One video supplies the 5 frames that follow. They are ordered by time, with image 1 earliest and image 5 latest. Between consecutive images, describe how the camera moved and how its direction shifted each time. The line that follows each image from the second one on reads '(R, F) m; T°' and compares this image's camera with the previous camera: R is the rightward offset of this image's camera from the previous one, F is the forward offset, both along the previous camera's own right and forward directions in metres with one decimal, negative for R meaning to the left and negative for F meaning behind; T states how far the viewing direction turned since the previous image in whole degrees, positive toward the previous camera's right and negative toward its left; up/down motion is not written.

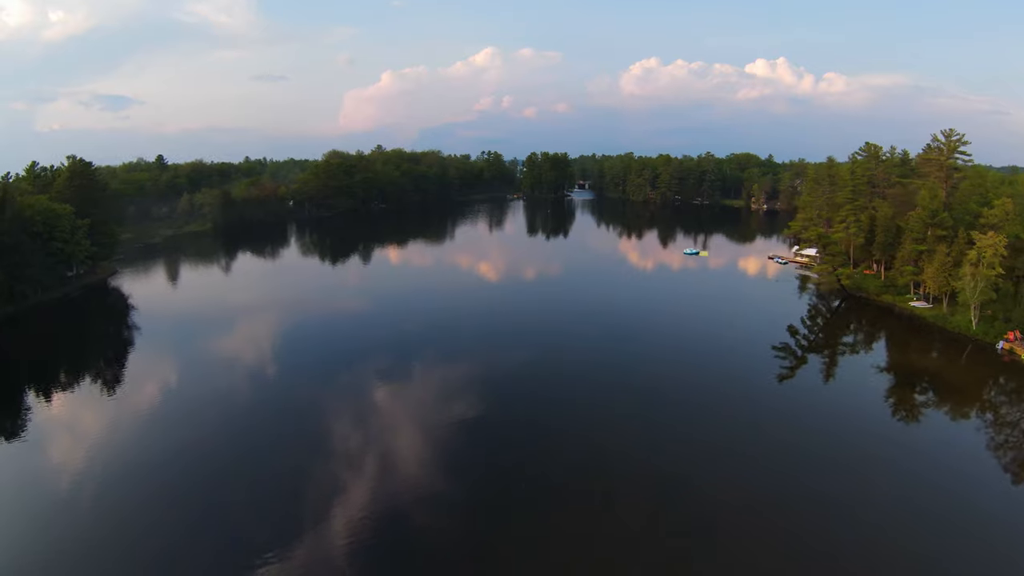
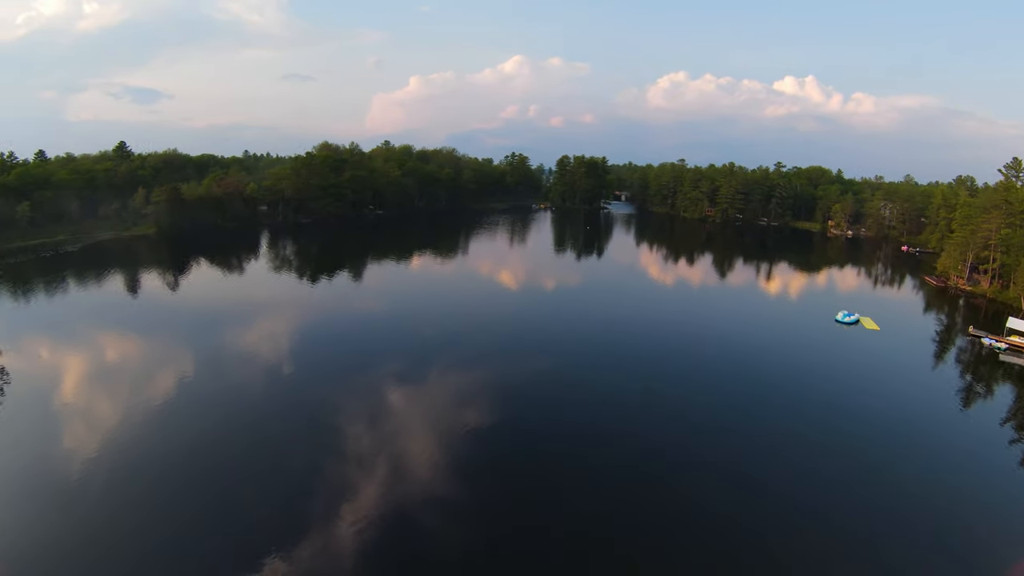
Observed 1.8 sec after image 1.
(-0.6, +0.3) m; -2°
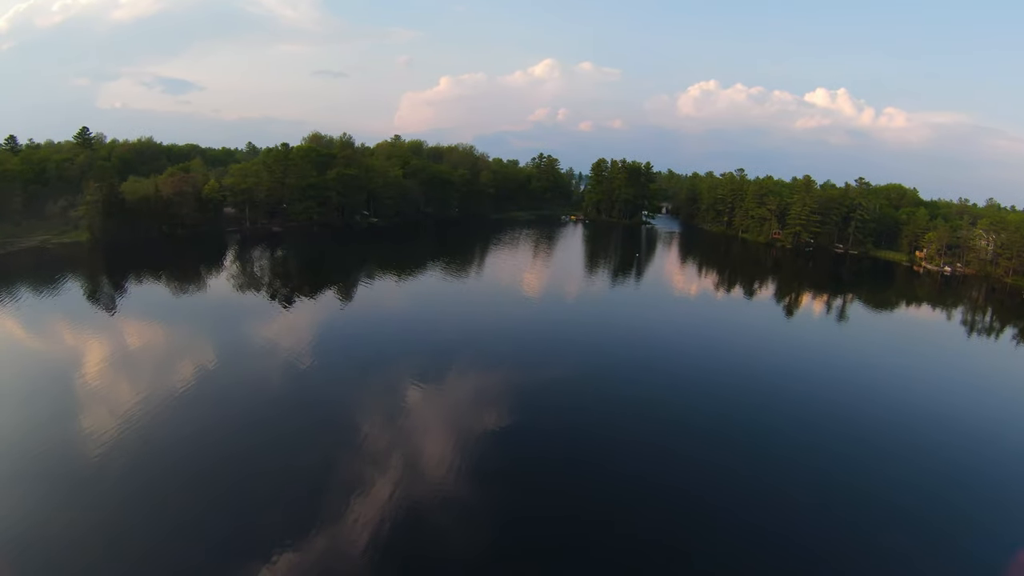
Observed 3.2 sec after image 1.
(-0.8, +0.1) m; -2°
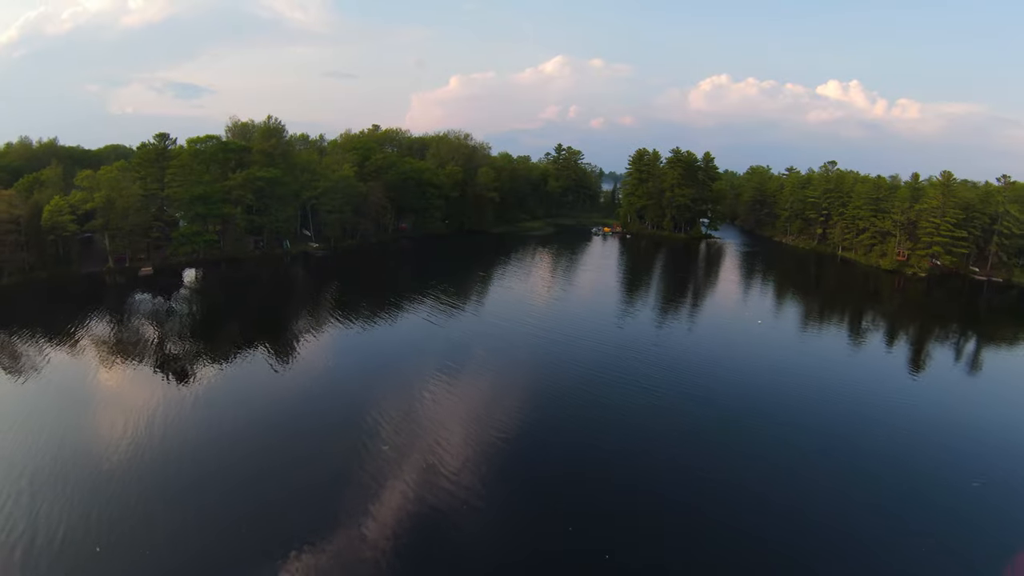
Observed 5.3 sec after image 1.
(-0.2, -1.1) m; -1°
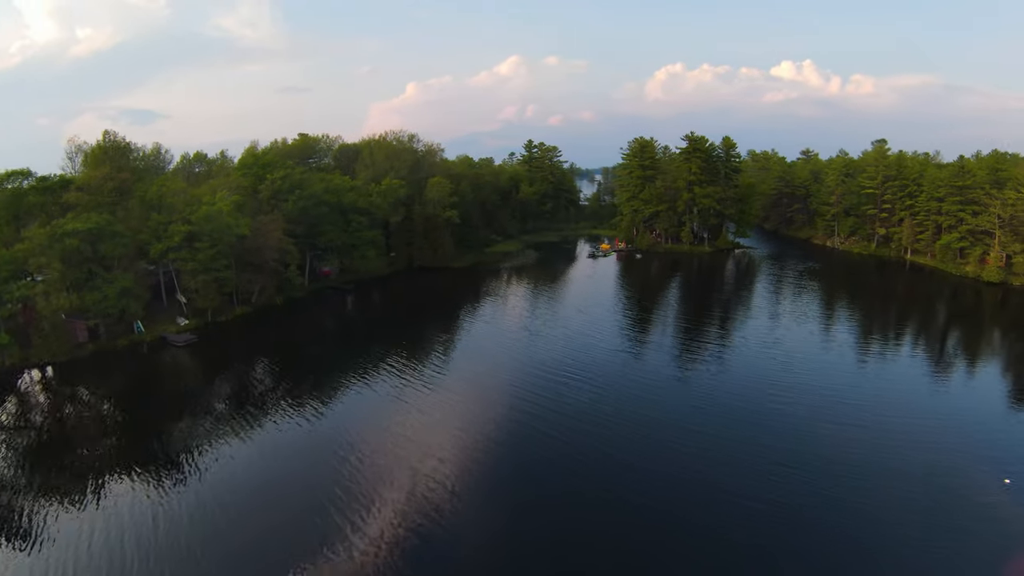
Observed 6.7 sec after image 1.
(+0.1, +2.6) m; +3°
